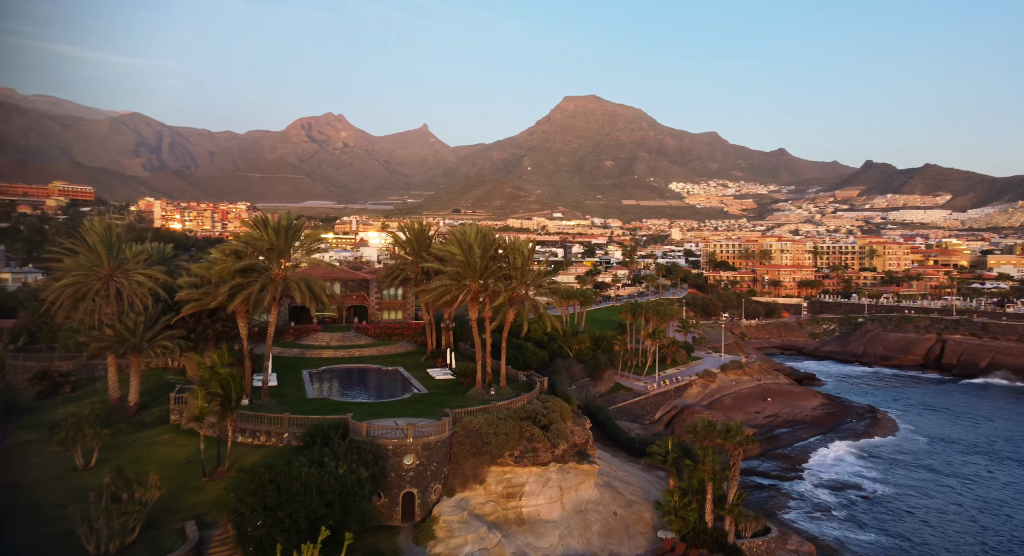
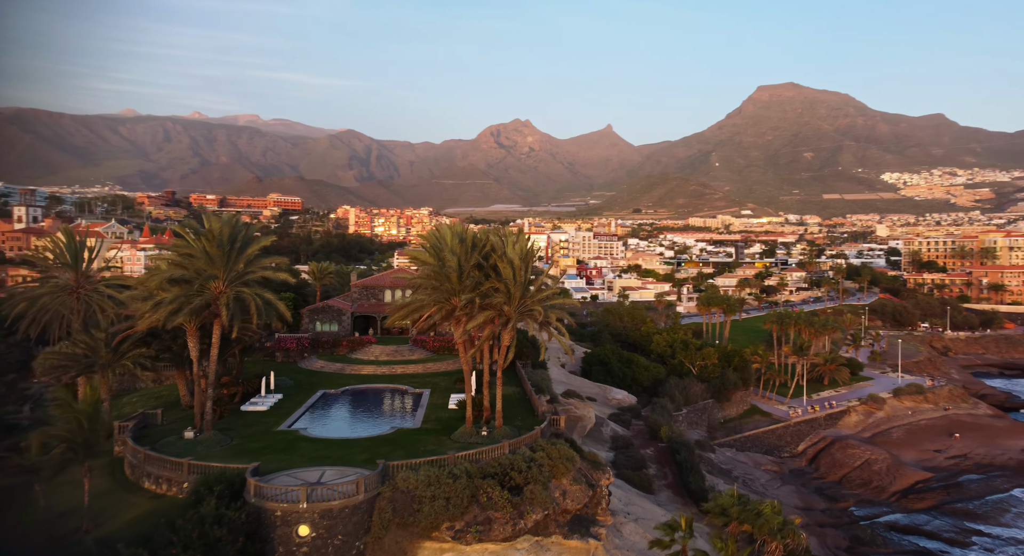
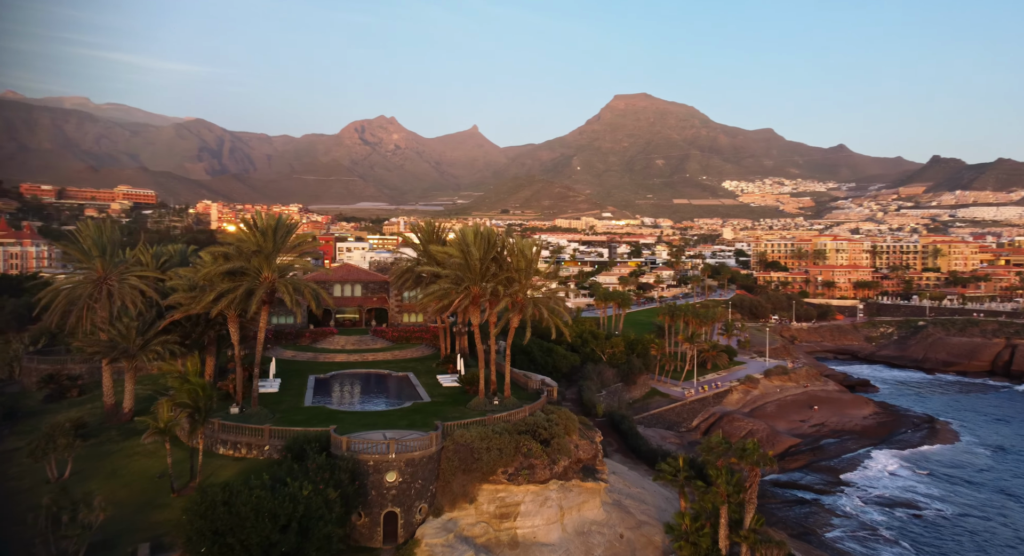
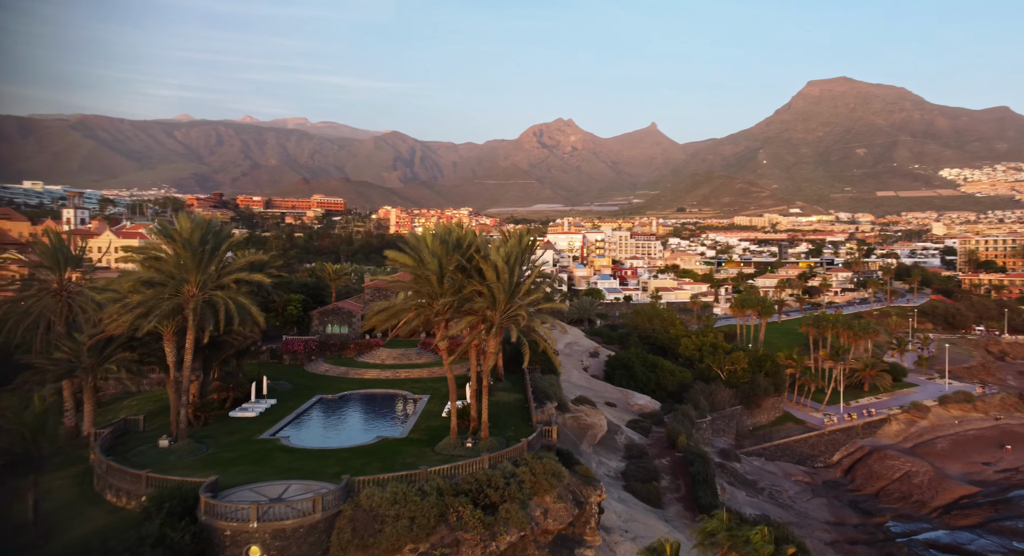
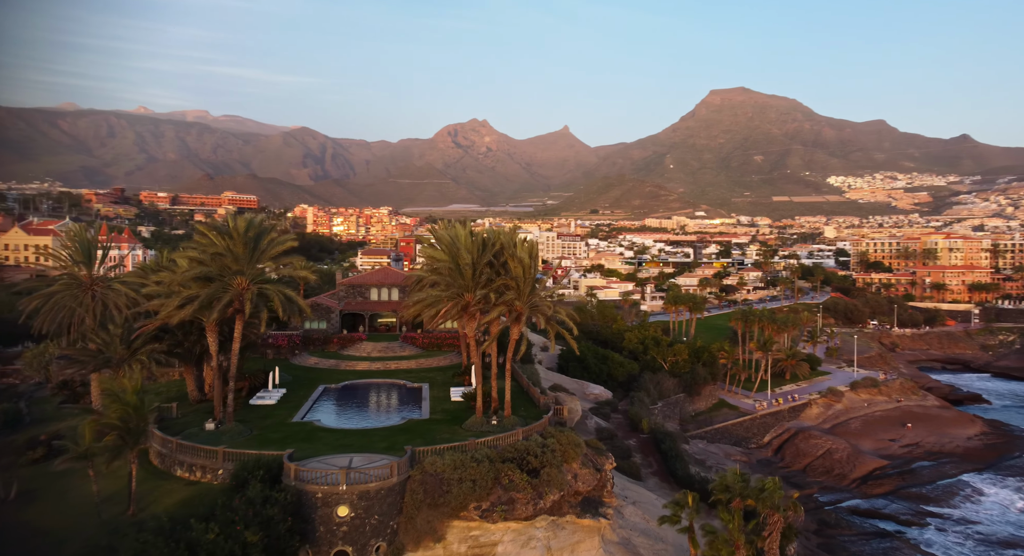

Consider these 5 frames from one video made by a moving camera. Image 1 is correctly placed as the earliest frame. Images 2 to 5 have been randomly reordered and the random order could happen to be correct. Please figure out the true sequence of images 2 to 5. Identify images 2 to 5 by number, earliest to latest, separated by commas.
3, 5, 2, 4
